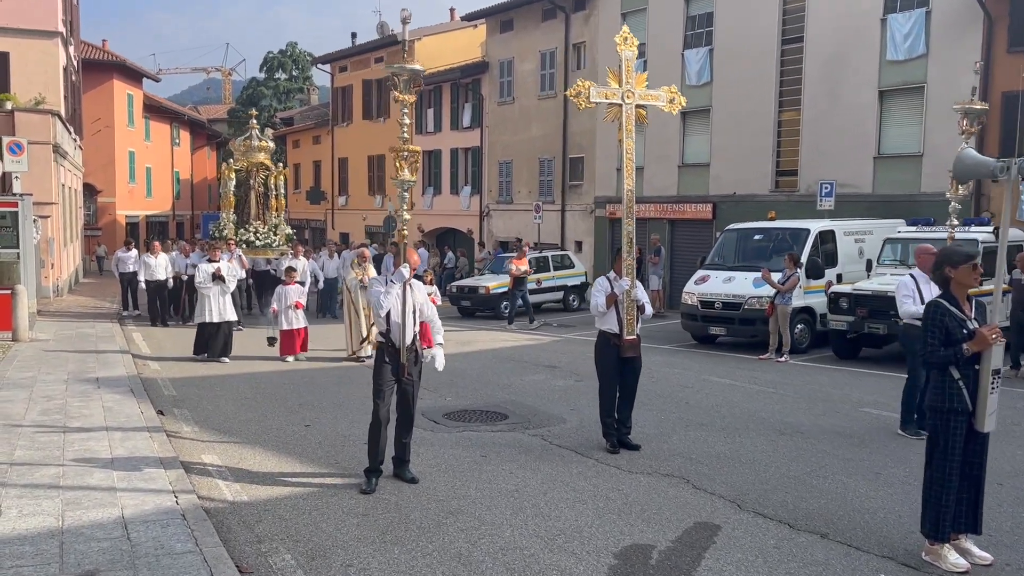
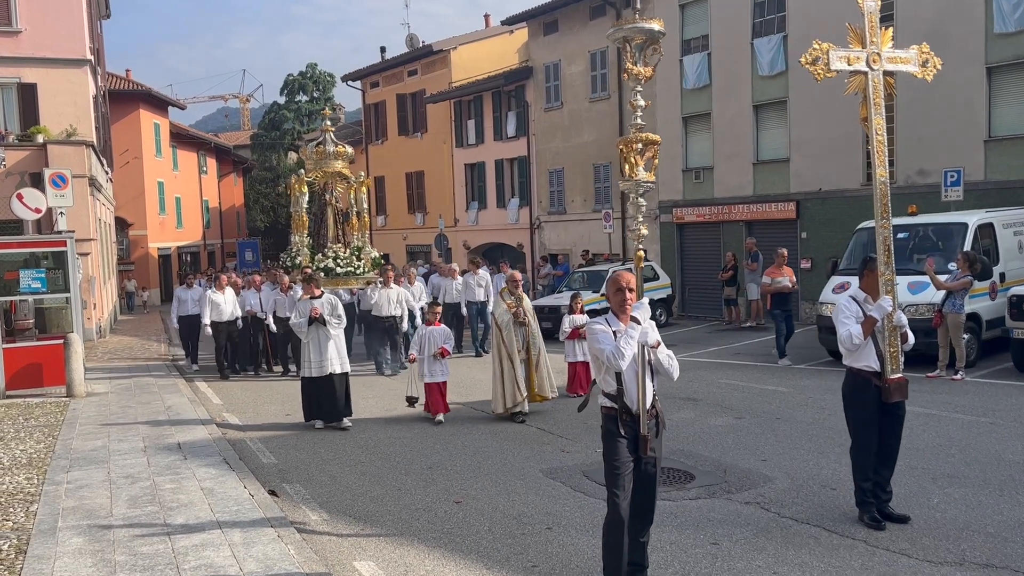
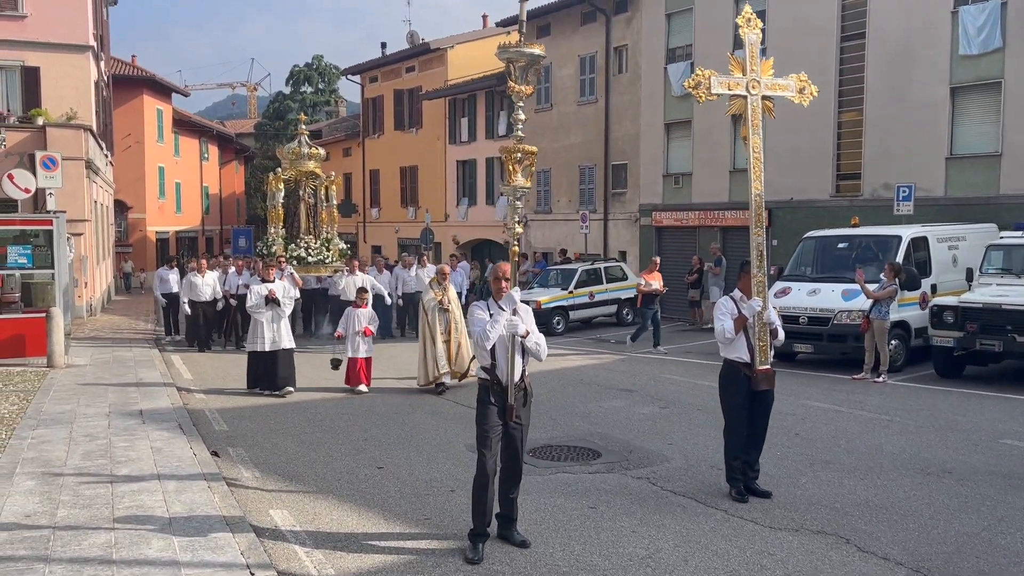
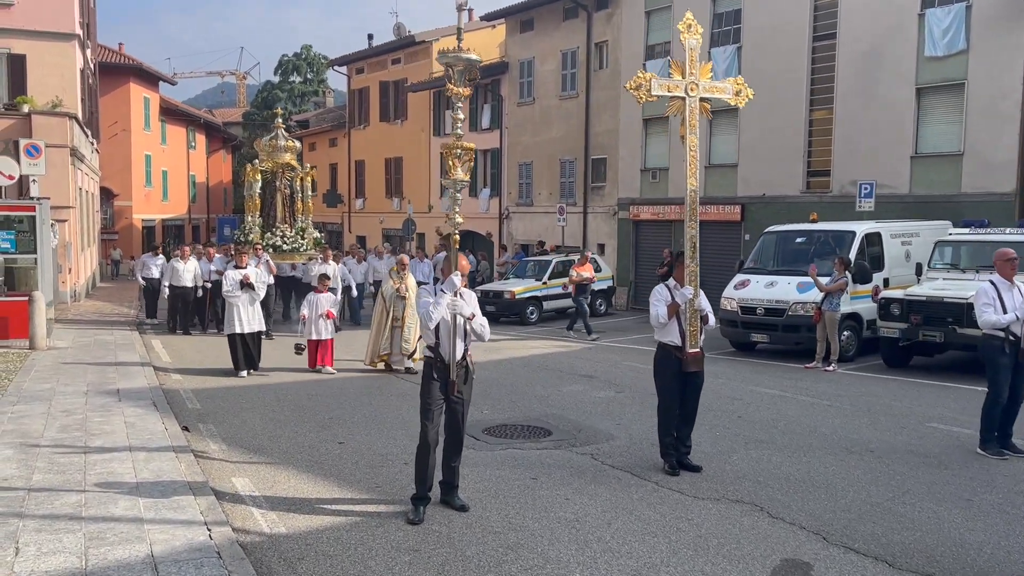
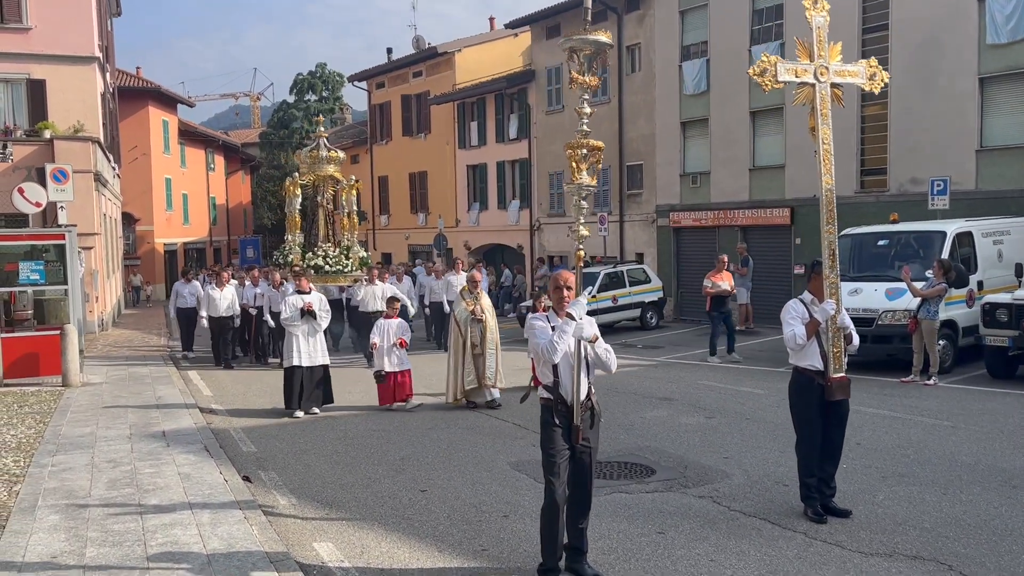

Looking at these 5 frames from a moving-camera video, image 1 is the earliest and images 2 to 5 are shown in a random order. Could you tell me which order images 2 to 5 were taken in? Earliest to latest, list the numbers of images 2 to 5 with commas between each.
4, 3, 5, 2
